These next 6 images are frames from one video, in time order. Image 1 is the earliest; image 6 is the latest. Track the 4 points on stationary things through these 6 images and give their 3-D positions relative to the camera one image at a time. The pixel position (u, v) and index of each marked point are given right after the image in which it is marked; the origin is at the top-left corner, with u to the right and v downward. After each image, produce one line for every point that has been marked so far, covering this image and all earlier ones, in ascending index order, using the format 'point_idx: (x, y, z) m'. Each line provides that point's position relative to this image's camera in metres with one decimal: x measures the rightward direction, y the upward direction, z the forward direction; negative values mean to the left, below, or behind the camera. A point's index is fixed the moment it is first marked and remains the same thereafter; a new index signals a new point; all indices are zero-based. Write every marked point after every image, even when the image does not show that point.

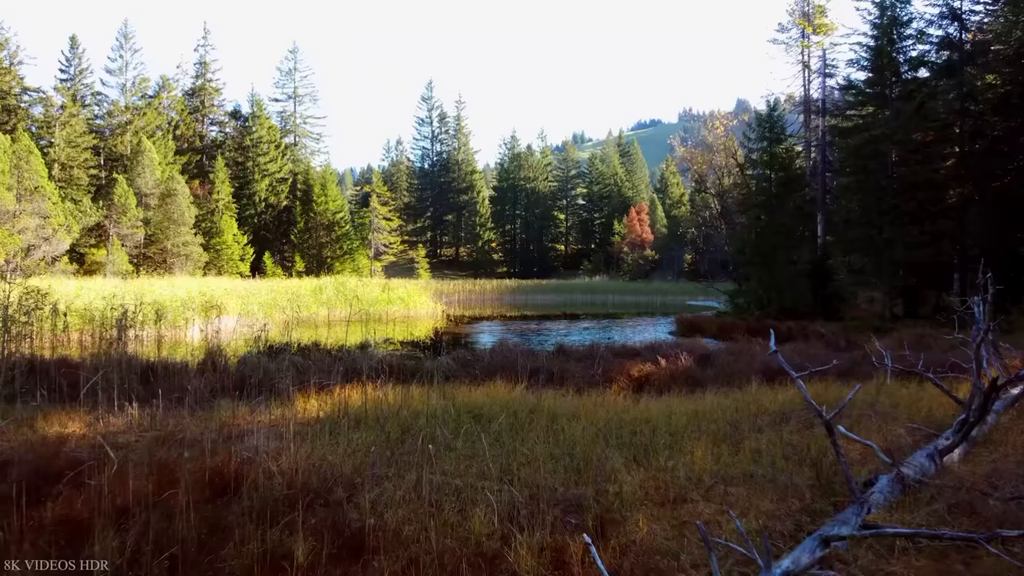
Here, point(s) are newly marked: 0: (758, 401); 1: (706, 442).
0: (+2.5, -1.2, +6.8) m
1: (+1.5, -1.2, +5.1) m
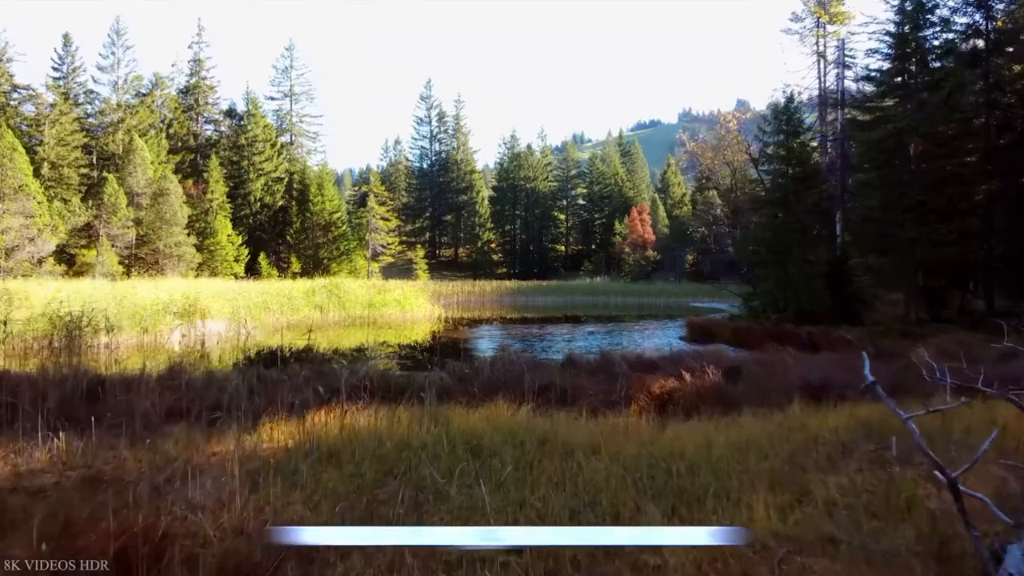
0: (+2.6, -1.2, +5.8) m
1: (+1.5, -1.2, +4.1) m
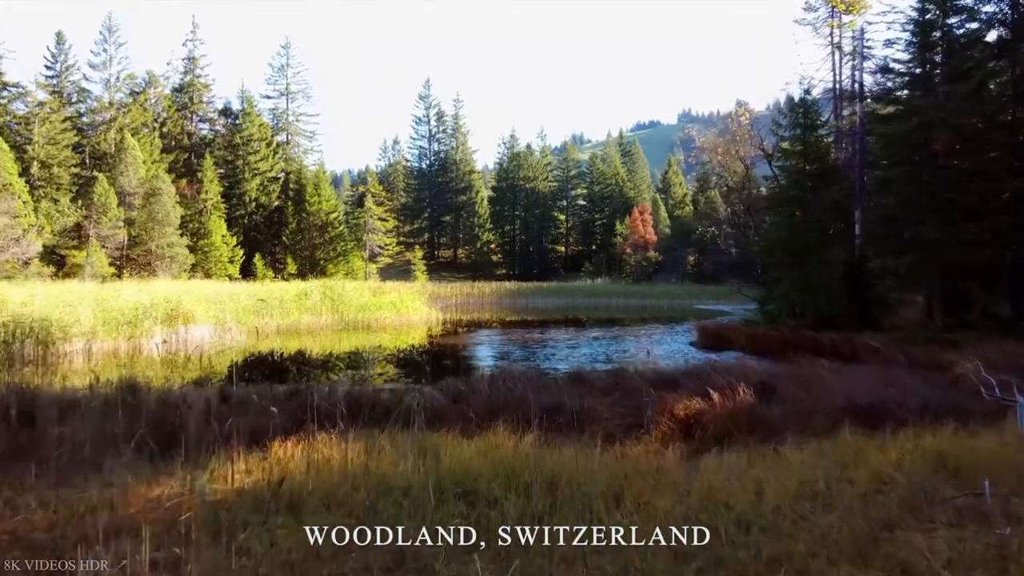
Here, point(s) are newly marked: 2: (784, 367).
0: (+2.6, -1.3, +4.8) m
1: (+1.6, -1.3, +3.1) m
2: (+3.4, -1.0, +8.3) m
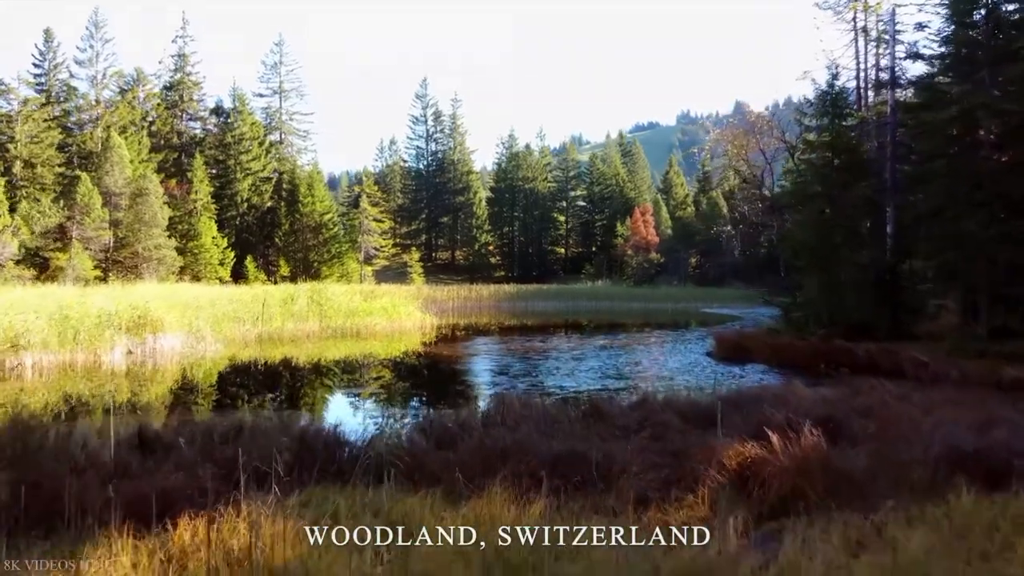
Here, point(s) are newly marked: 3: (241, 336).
0: (+2.6, -1.4, +3.4) m
1: (+1.6, -1.4, +1.7) m
2: (+3.4, -1.1, +6.9) m
3: (-7.9, -1.4, +19.2) m
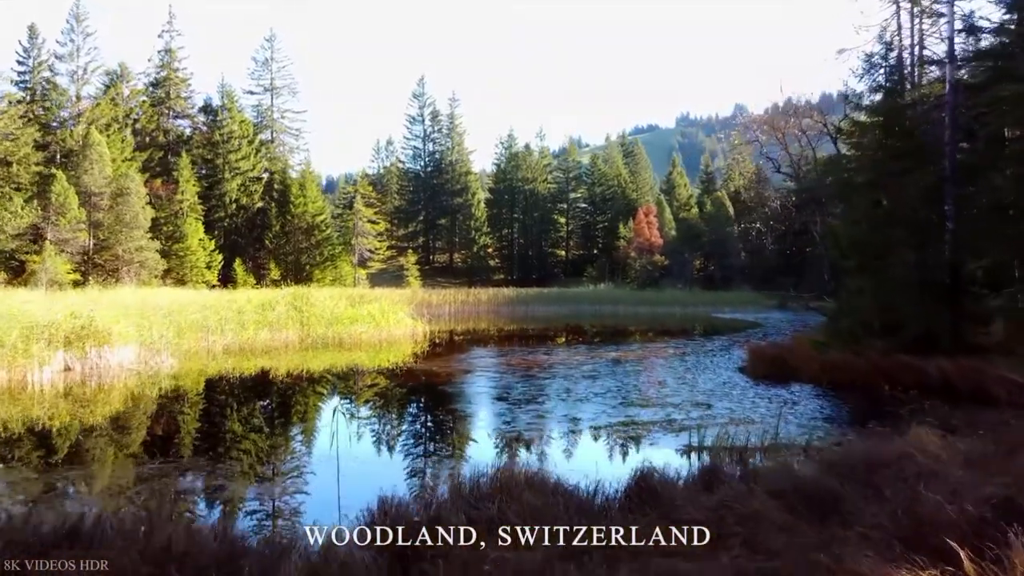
0: (+2.6, -1.4, +1.3) m
1: (+1.6, -1.4, -0.4) m
2: (+3.5, -1.2, +4.8) m
3: (-7.8, -1.5, +17.1) m
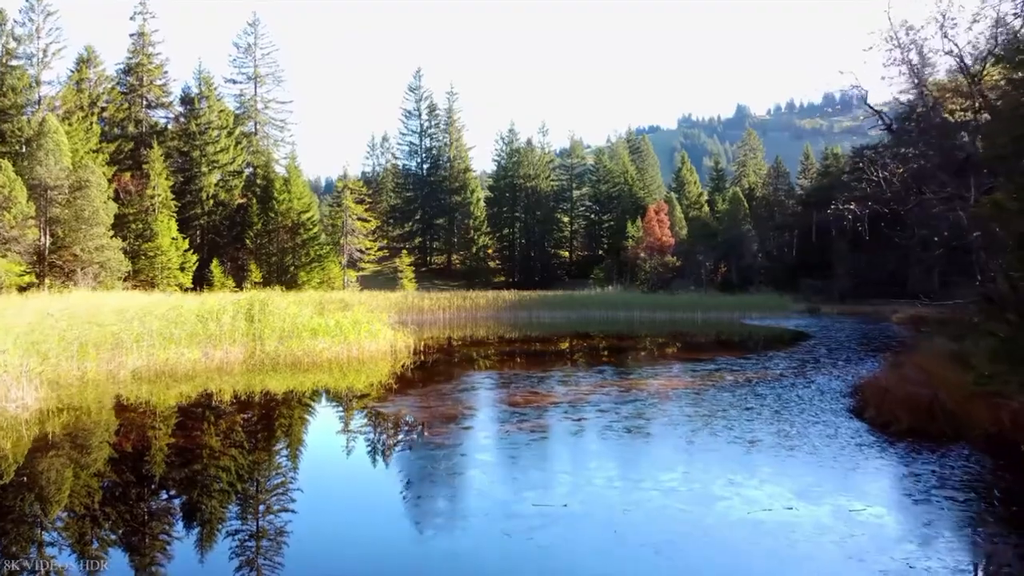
0: (+2.7, -1.4, -2.8) m
1: (+1.7, -1.4, -4.5) m
2: (+3.5, -1.2, +0.7) m
3: (-7.8, -1.6, +13.0) m
